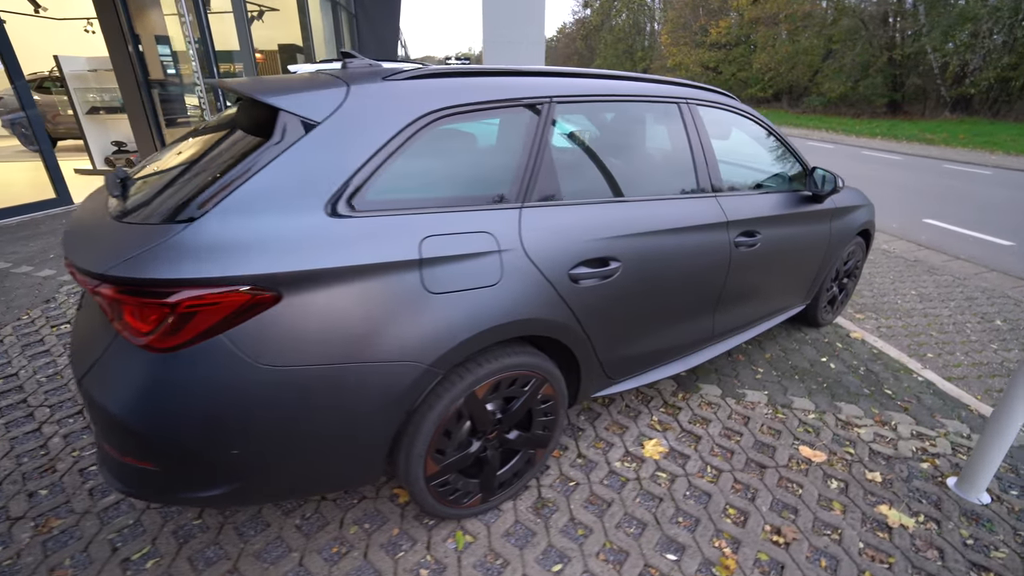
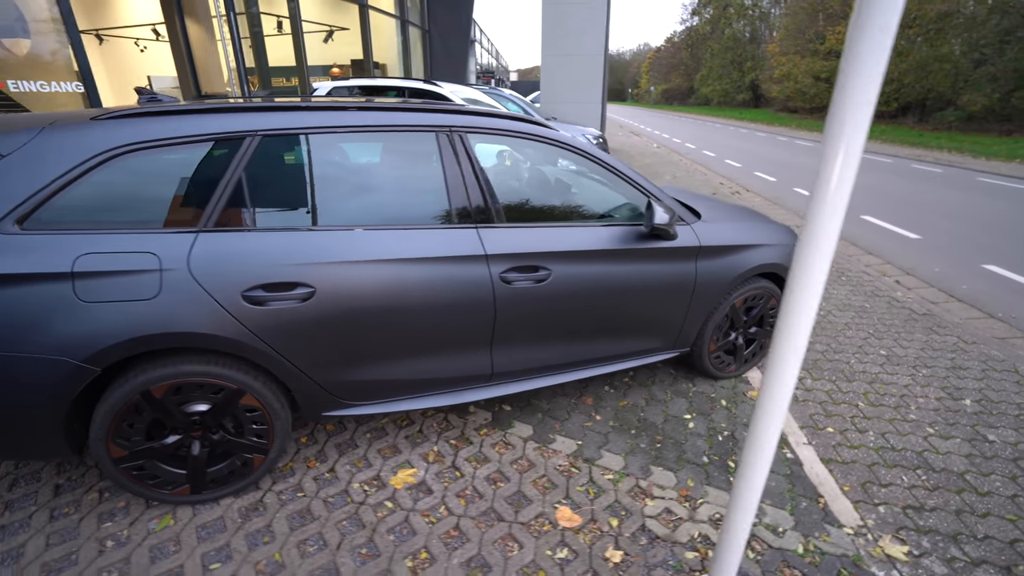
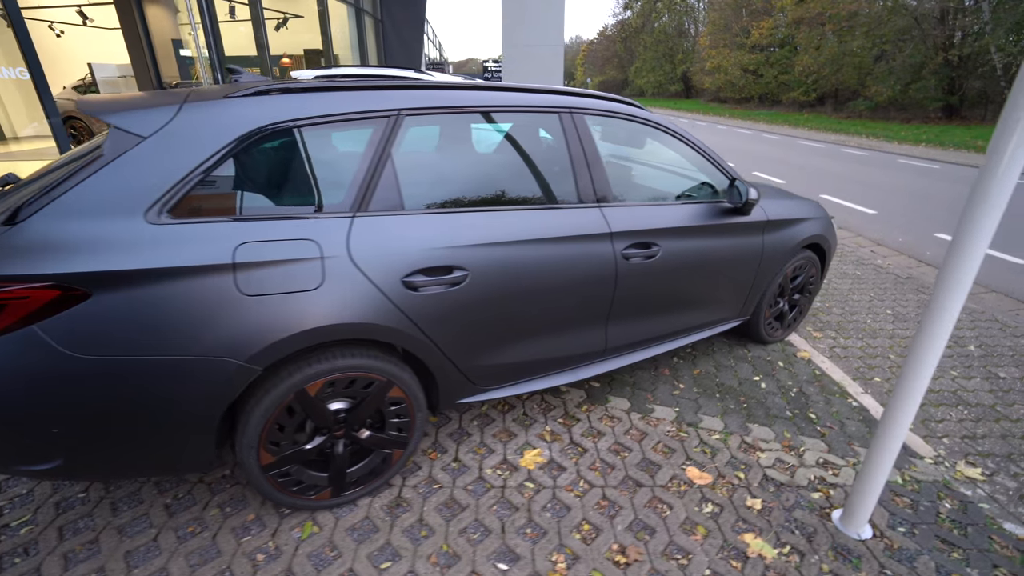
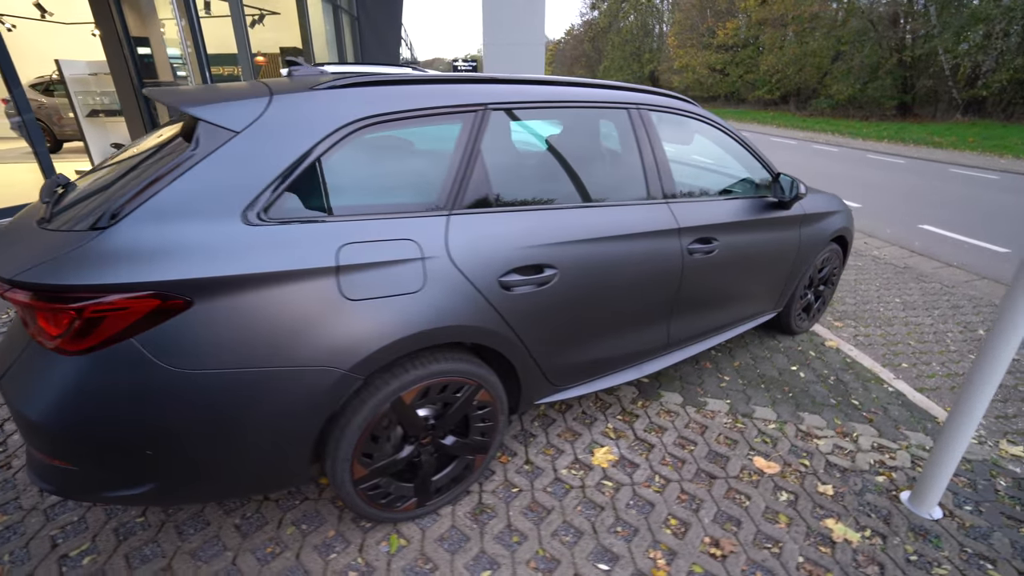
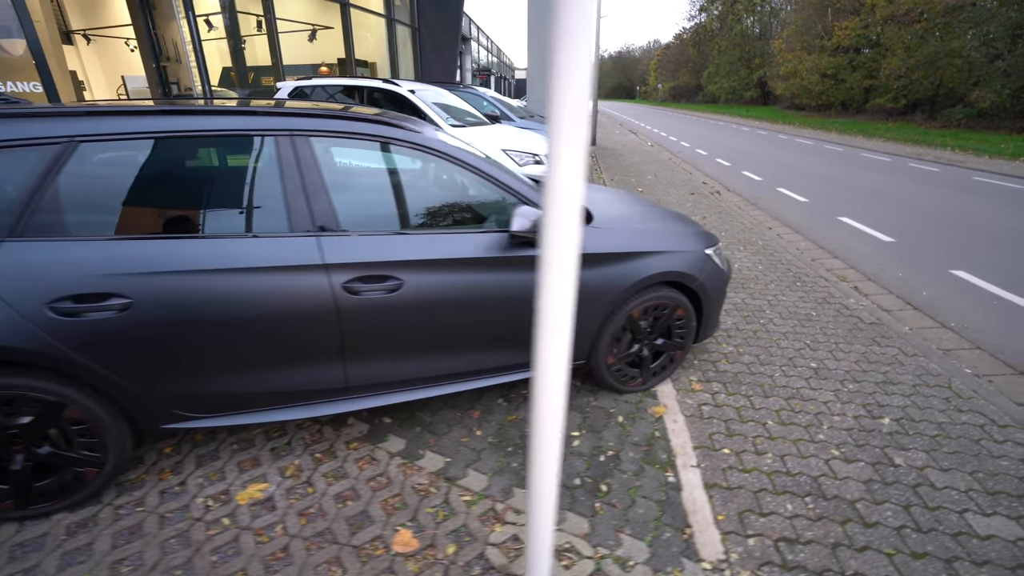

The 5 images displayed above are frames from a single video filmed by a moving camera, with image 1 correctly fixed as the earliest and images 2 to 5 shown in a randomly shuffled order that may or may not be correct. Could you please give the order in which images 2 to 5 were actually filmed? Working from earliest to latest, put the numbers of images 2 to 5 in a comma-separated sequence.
4, 3, 2, 5
